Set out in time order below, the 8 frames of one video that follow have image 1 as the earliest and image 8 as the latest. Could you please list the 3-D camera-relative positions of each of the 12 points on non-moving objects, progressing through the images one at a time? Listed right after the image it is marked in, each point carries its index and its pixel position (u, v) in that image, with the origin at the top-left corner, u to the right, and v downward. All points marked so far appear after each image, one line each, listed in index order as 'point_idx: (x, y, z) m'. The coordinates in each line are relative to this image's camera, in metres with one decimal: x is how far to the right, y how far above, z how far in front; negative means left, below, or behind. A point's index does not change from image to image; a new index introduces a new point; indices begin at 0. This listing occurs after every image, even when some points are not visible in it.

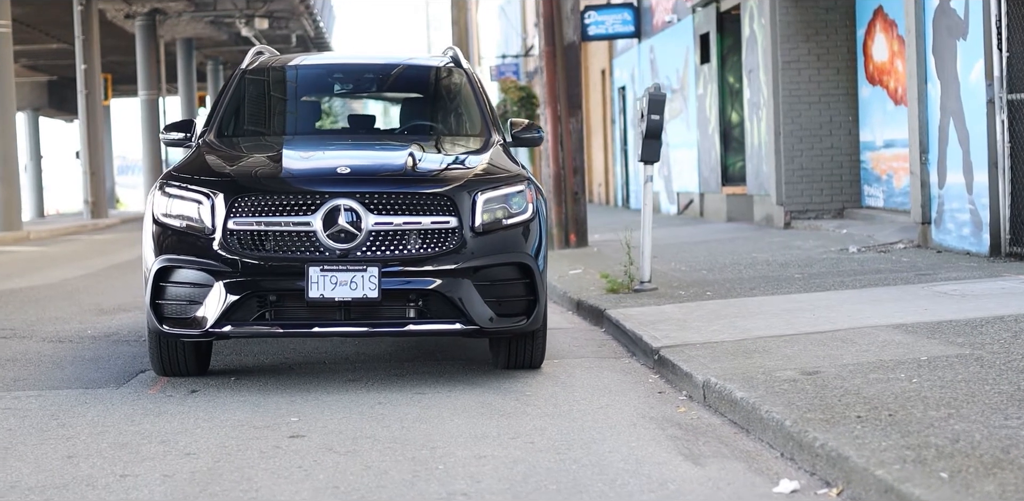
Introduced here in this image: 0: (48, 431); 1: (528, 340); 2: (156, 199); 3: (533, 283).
0: (-1.9, -0.7, +4.9) m
1: (+0.1, -0.5, +6.3) m
2: (-1.8, +0.3, +6.1) m
3: (+0.1, -0.2, +6.0) m
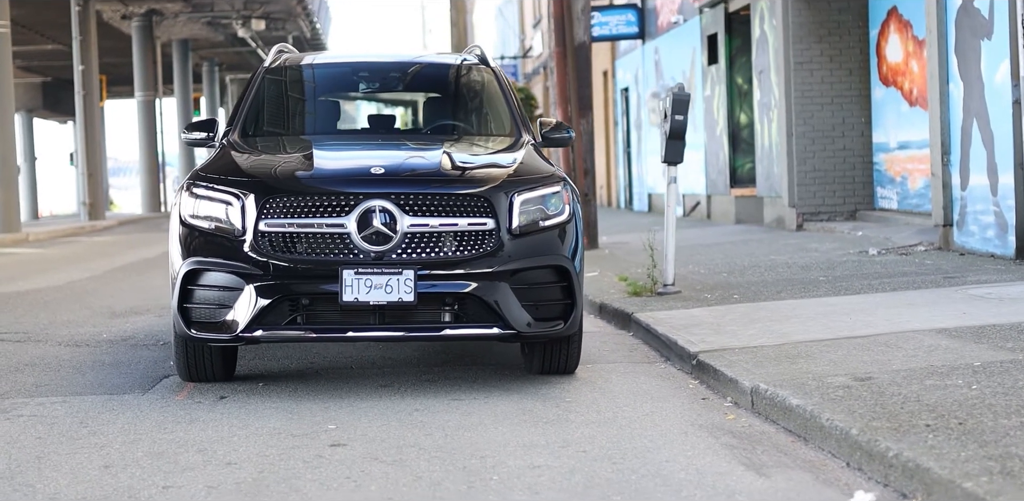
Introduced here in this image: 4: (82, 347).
0: (-1.7, -0.7, +4.8) m
1: (+0.3, -0.5, +6.1) m
2: (-1.6, +0.2, +5.9) m
3: (+0.3, -0.2, +5.9) m
4: (-2.7, -0.6, +7.7) m
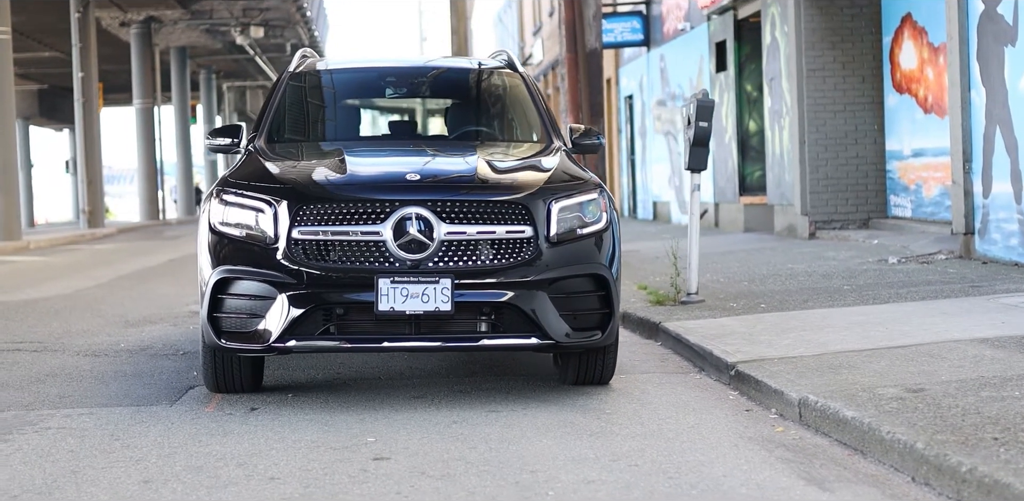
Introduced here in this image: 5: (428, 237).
0: (-1.5, -0.8, +4.6) m
1: (+0.4, -0.5, +6.0) m
2: (-1.4, +0.2, +5.8) m
3: (+0.5, -0.2, +5.8) m
4: (-2.5, -0.7, +7.6) m
5: (-0.4, +0.1, +5.5) m
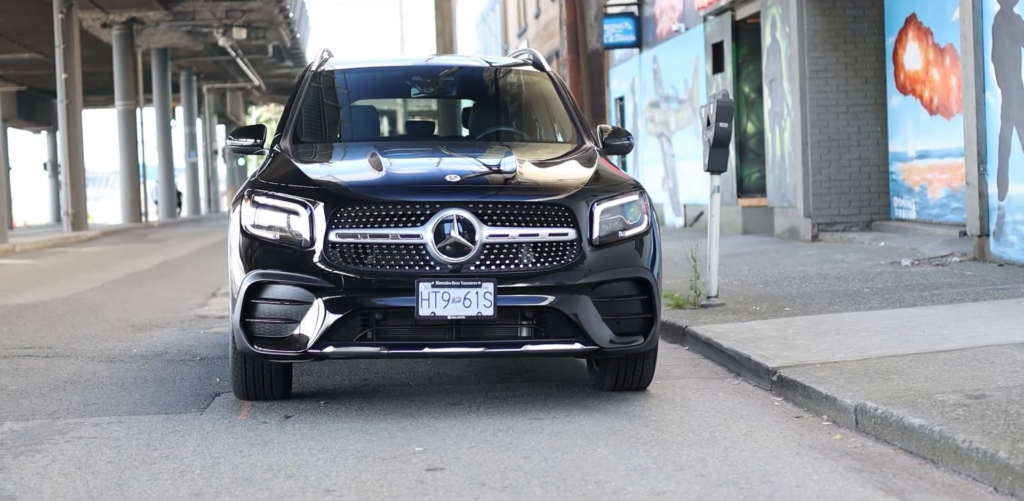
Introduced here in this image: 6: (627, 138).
0: (-1.3, -0.8, +4.5) m
1: (+0.6, -0.5, +5.9) m
2: (-1.2, +0.2, +5.7) m
3: (+0.6, -0.2, +5.6) m
4: (-2.4, -0.7, +7.4) m
5: (-0.2, 0.0, +5.3) m
6: (+0.7, +0.6, +7.0) m
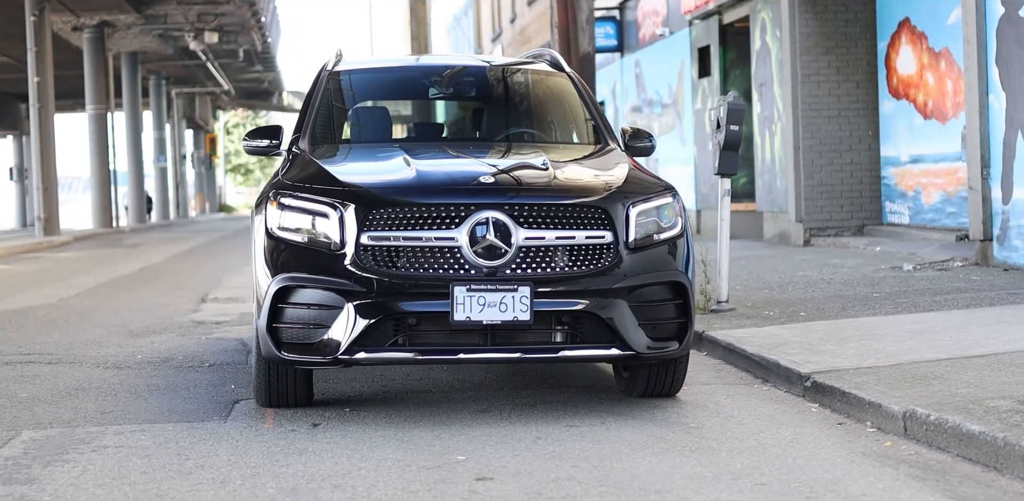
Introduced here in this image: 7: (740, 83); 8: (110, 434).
0: (-1.1, -0.8, +4.3) m
1: (+0.7, -0.5, +5.8) m
2: (-1.1, +0.2, +5.5) m
3: (+0.8, -0.2, +5.5) m
4: (-2.3, -0.7, +7.2) m
5: (0.0, 0.0, +5.2) m
6: (+0.8, +0.6, +6.9) m
7: (+3.7, +2.7, +19.6) m
8: (-1.7, -0.8, +5.1) m
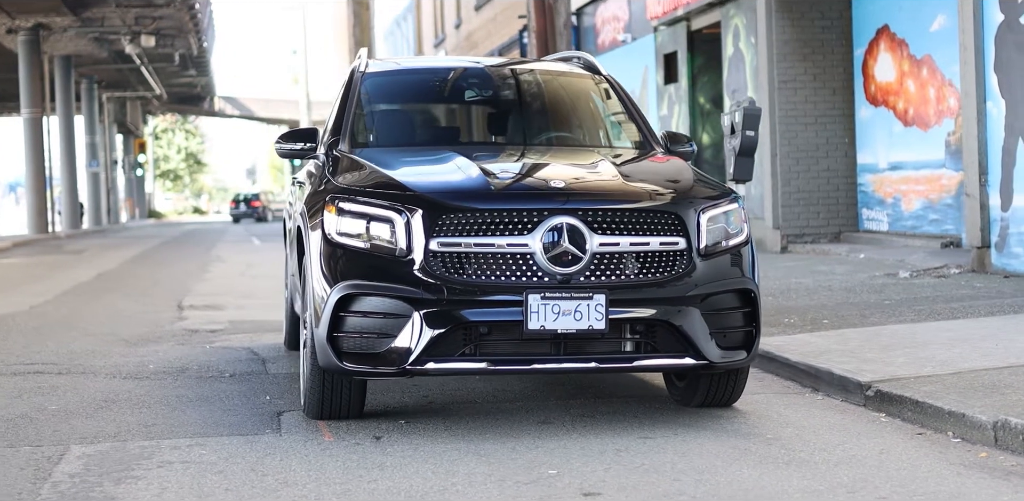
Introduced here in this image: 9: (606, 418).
0: (-0.8, -0.8, +4.1) m
1: (+1.0, -0.6, +5.7) m
2: (-0.8, +0.2, +5.3) m
3: (+1.1, -0.3, +5.4) m
4: (-2.1, -0.7, +6.9) m
5: (+0.3, 0.0, +5.0) m
6: (+1.0, +0.6, +6.8) m
7: (+3.2, +2.6, +19.6) m
8: (-1.4, -0.8, +4.9) m
9: (+0.4, -0.8, +5.6) m
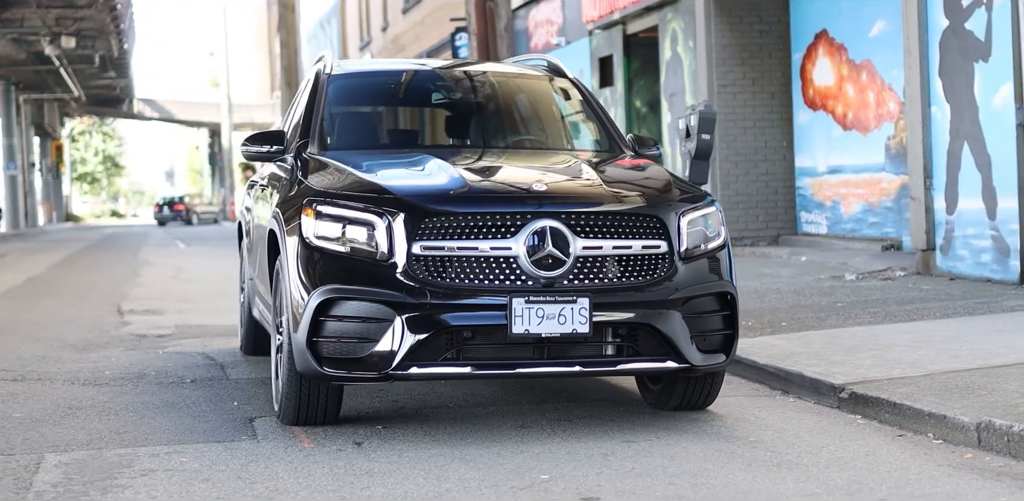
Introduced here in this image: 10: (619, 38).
0: (-0.8, -0.8, +4.0) m
1: (+0.9, -0.6, +5.7) m
2: (-0.9, +0.1, +5.2) m
3: (+1.0, -0.3, +5.4) m
4: (-2.3, -0.8, +6.8) m
5: (+0.2, 0.0, +5.0) m
6: (+0.8, +0.6, +6.8) m
7: (+2.2, +2.5, +19.7) m
8: (-1.4, -0.8, +4.7) m
9: (+0.3, -0.8, +5.6) m
10: (+1.8, +3.4, +19.6) m
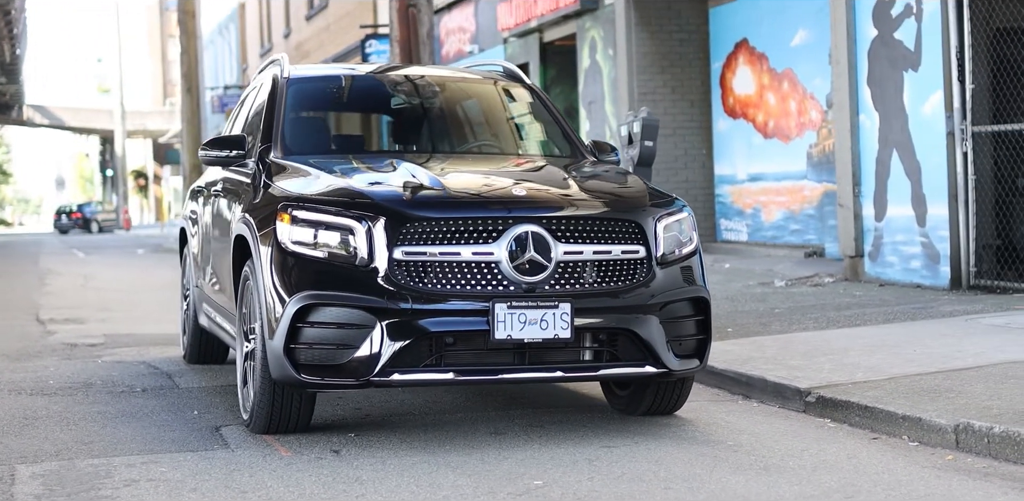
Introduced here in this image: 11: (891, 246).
0: (-0.8, -0.8, +3.9) m
1: (+0.8, -0.6, +5.7) m
2: (-1.0, +0.1, +5.1) m
3: (+0.9, -0.3, +5.5) m
4: (-2.5, -0.8, +6.5) m
5: (+0.1, 0.0, +5.0) m
6: (+0.6, +0.5, +6.8) m
7: (+1.0, +2.4, +19.9) m
8: (-1.5, -0.8, +4.6) m
9: (+0.2, -0.8, +5.6) m
10: (+0.6, +3.3, +19.7) m
11: (+3.3, 0.0, +10.8) m
